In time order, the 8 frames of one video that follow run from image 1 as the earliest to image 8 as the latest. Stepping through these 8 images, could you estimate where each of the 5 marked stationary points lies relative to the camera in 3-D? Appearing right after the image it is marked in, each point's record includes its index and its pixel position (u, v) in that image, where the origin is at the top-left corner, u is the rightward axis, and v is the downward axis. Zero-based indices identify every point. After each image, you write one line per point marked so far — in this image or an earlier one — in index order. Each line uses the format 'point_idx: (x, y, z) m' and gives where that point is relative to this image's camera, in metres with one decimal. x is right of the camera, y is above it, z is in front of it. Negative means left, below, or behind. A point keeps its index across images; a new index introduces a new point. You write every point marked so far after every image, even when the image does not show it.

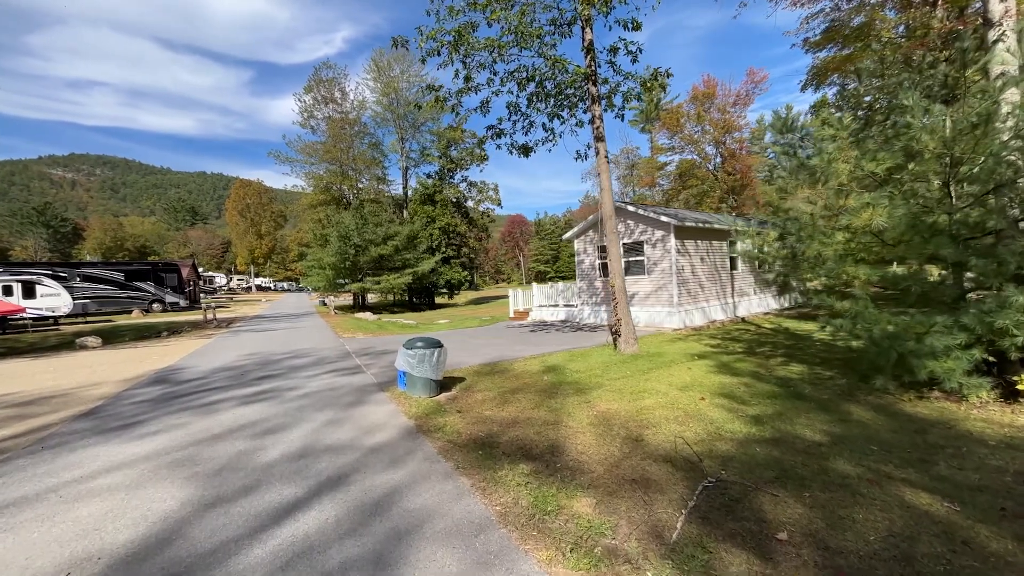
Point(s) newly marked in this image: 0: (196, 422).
0: (-3.9, -1.7, +5.7) m
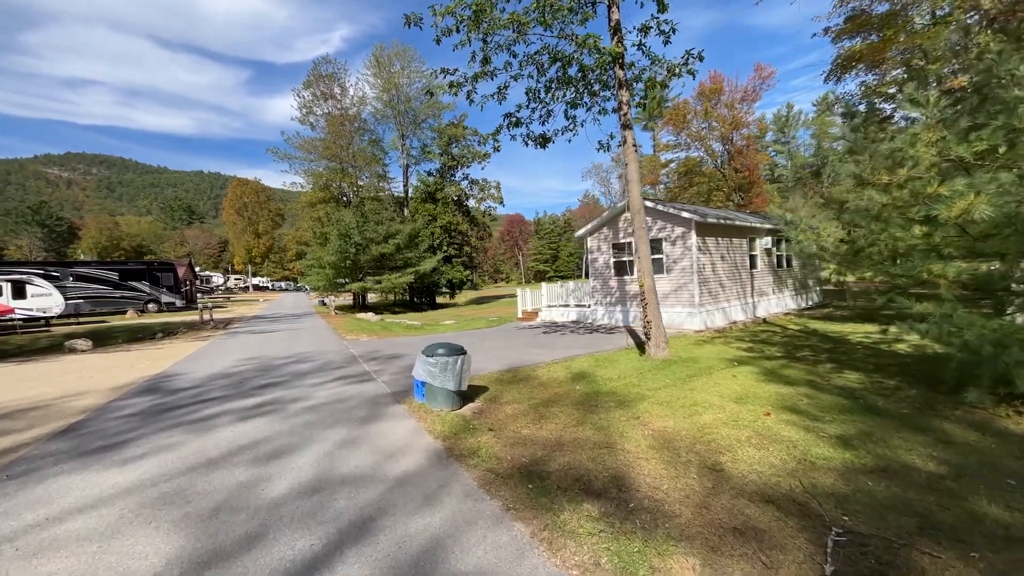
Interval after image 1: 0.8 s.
0: (-3.5, -1.7, +5.0) m
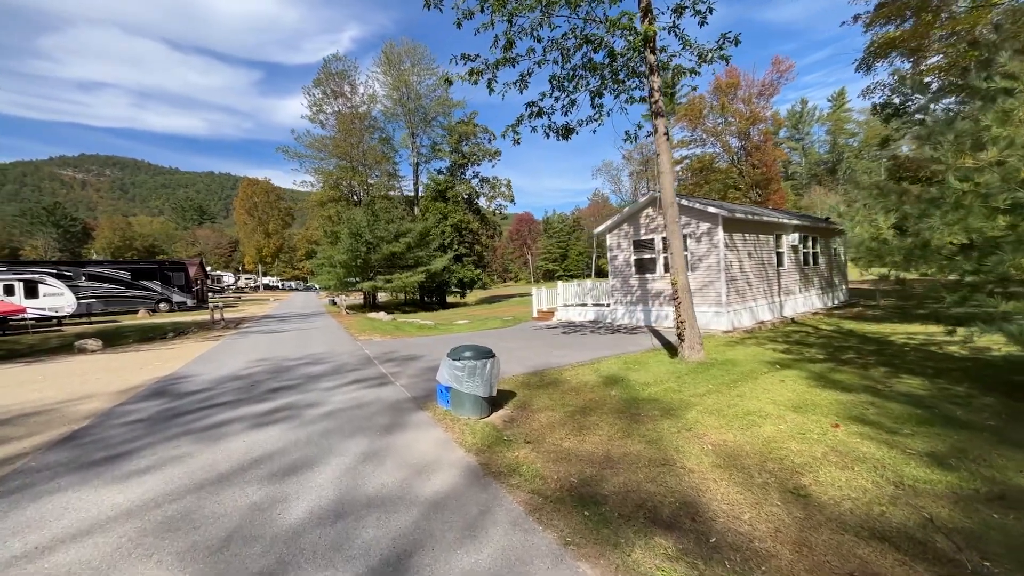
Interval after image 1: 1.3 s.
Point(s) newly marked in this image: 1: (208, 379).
0: (-3.1, -1.6, +4.6) m
1: (-5.4, -1.6, +8.3) m
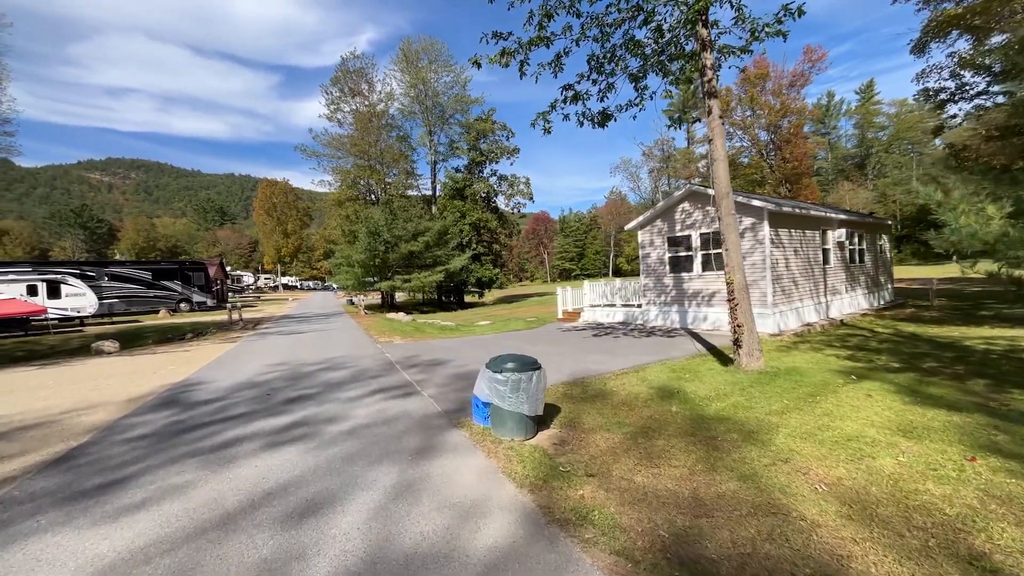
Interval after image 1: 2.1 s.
0: (-2.6, -1.6, +3.9) m
1: (-4.8, -1.6, +7.7) m
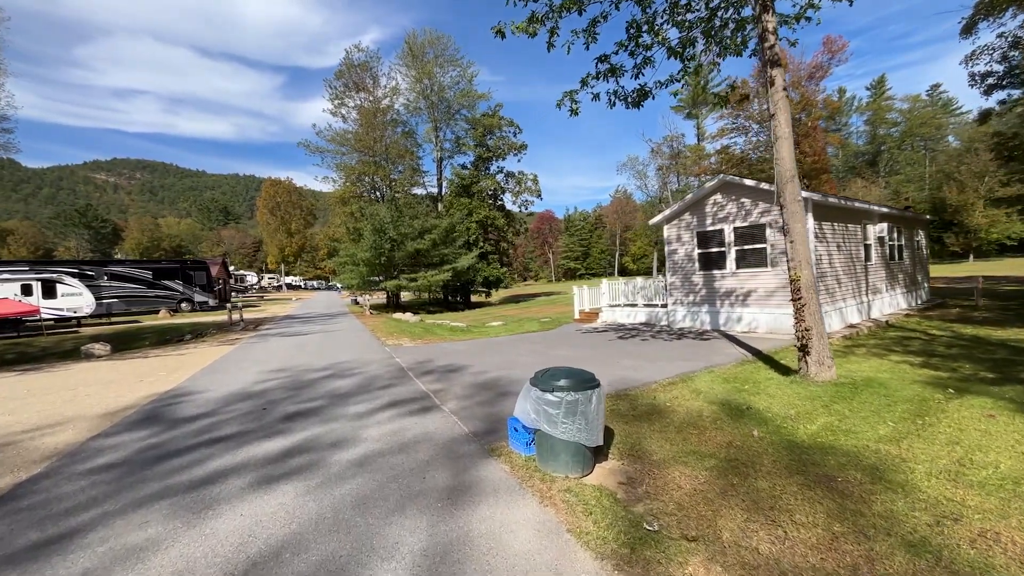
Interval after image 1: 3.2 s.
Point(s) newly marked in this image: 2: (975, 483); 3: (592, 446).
0: (-2.2, -1.6, +3.0) m
1: (-4.4, -1.6, +6.8) m
2: (+3.2, -1.4, +3.3) m
3: (+0.6, -1.3, +3.7) m
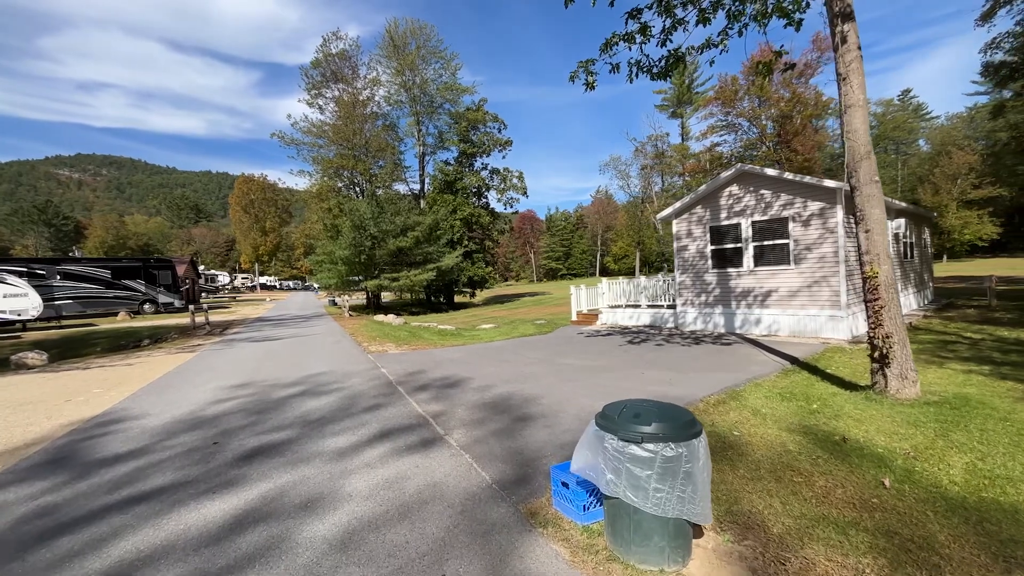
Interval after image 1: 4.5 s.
0: (-1.8, -1.6, +1.6) m
1: (-4.2, -1.6, +5.4) m
2: (+3.6, -1.3, +2.2) m
3: (+1.0, -1.2, +2.5) m
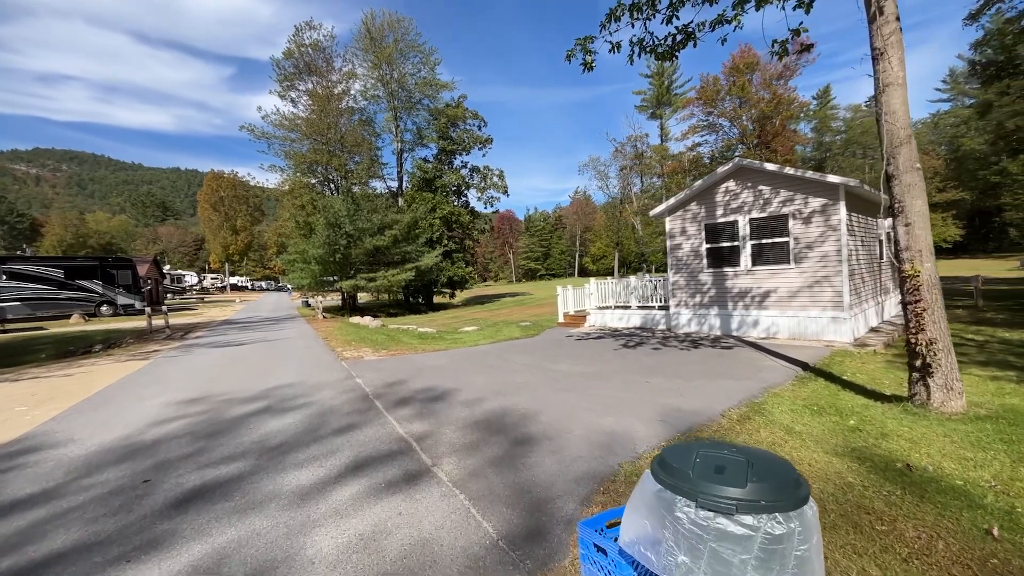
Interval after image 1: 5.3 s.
0: (-1.7, -1.6, +0.8) m
1: (-4.2, -1.6, +4.4) m
2: (+3.7, -1.3, +1.6) m
3: (+1.1, -1.2, +1.8) m
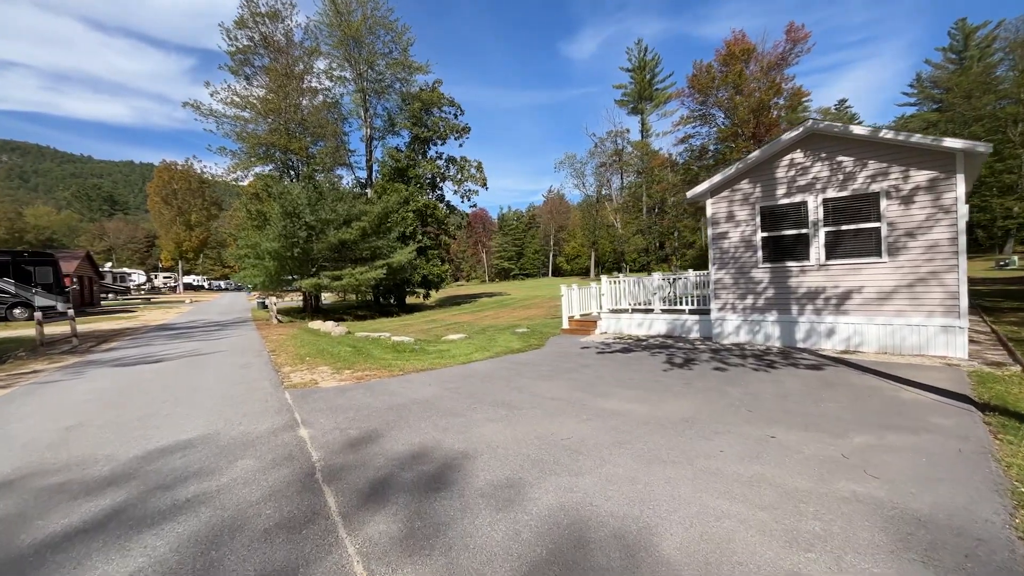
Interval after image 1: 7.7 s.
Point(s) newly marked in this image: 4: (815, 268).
0: (-0.9, -1.6, -2.0) m
1: (-3.6, -1.6, +1.4) m
2: (+4.4, -1.3, -0.9) m
3: (+1.8, -1.2, -0.8) m
4: (+5.7, +0.4, +8.7) m
